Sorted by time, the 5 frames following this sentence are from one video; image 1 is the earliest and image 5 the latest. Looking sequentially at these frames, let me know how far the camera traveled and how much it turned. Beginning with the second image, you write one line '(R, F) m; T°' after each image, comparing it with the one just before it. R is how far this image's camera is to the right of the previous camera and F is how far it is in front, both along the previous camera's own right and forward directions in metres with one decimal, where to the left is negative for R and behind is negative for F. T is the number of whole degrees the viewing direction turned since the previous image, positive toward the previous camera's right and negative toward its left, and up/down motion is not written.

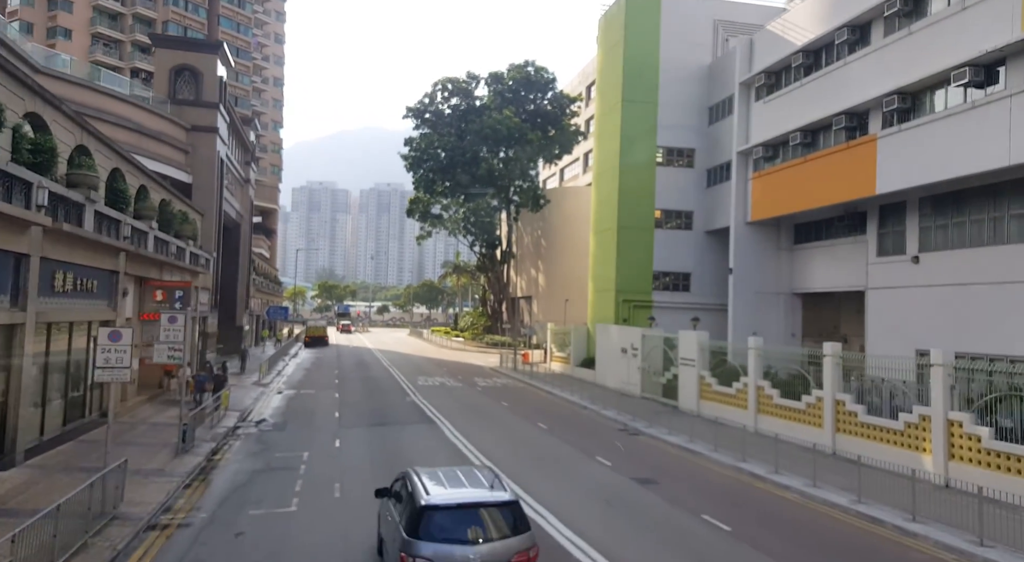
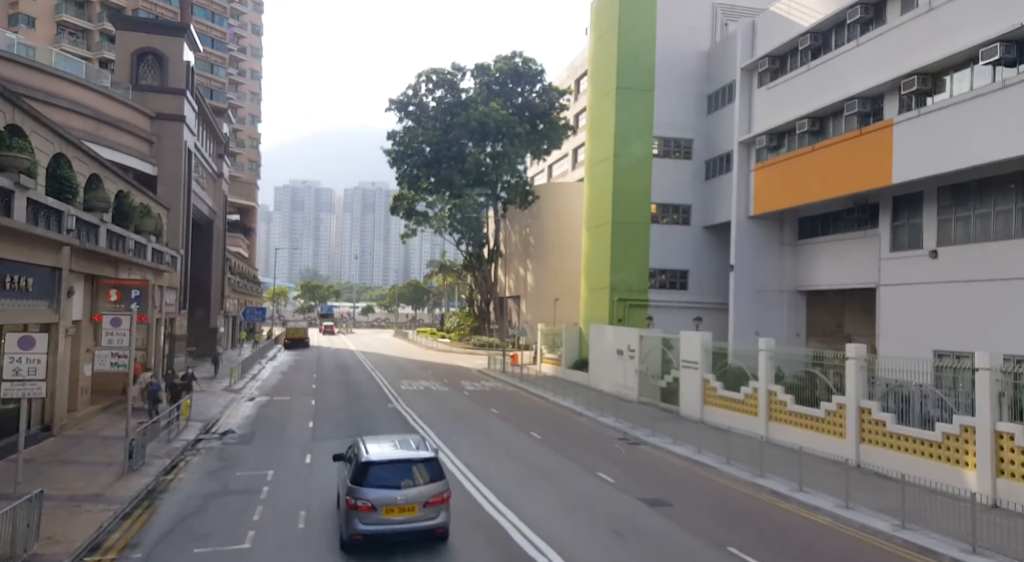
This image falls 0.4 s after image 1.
(-0.1, +1.9) m; +1°
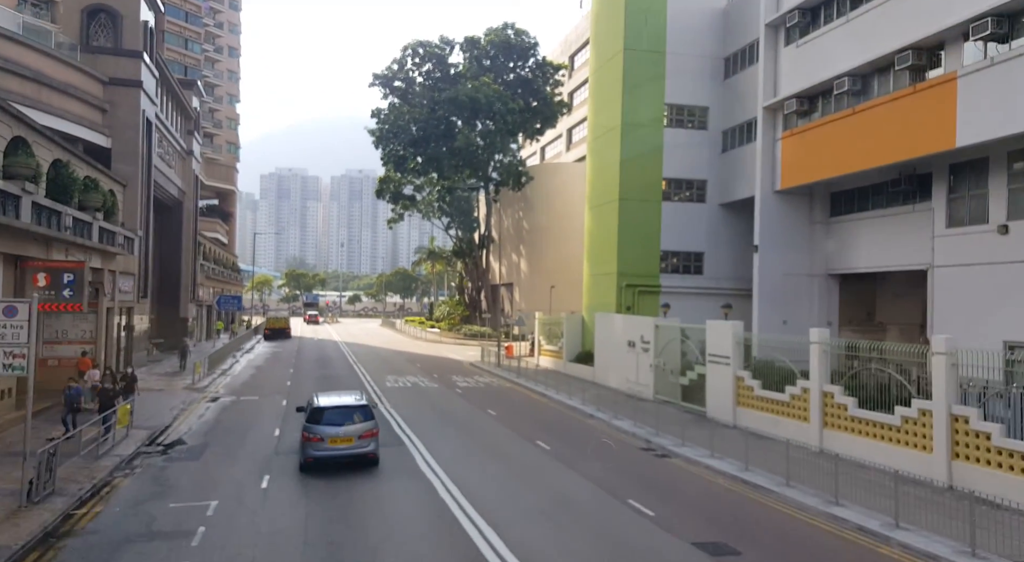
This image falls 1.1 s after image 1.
(-0.4, +3.3) m; +1°
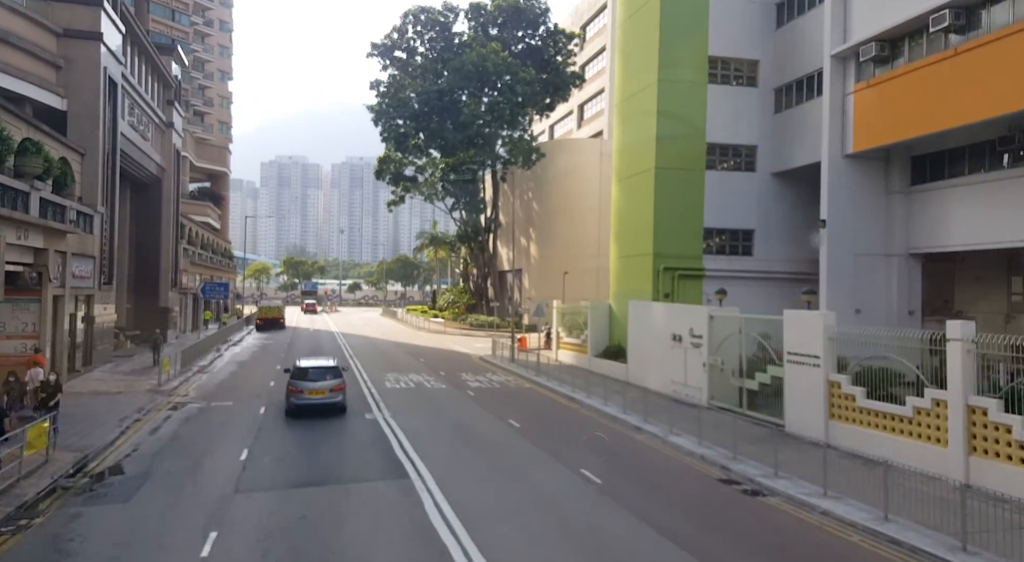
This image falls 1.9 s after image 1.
(-0.7, +4.2) m; 0°
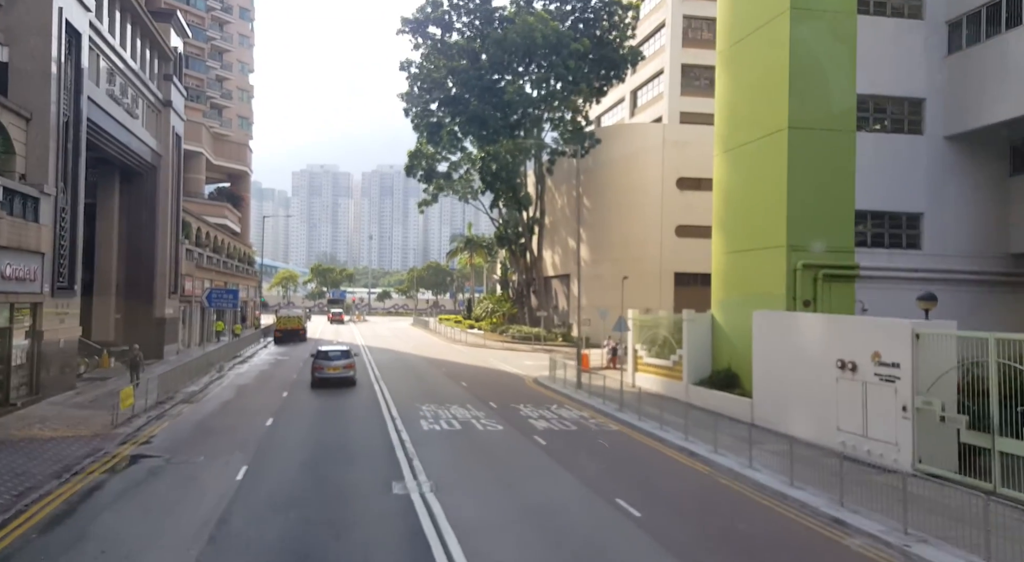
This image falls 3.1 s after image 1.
(-1.5, +6.6) m; -3°
